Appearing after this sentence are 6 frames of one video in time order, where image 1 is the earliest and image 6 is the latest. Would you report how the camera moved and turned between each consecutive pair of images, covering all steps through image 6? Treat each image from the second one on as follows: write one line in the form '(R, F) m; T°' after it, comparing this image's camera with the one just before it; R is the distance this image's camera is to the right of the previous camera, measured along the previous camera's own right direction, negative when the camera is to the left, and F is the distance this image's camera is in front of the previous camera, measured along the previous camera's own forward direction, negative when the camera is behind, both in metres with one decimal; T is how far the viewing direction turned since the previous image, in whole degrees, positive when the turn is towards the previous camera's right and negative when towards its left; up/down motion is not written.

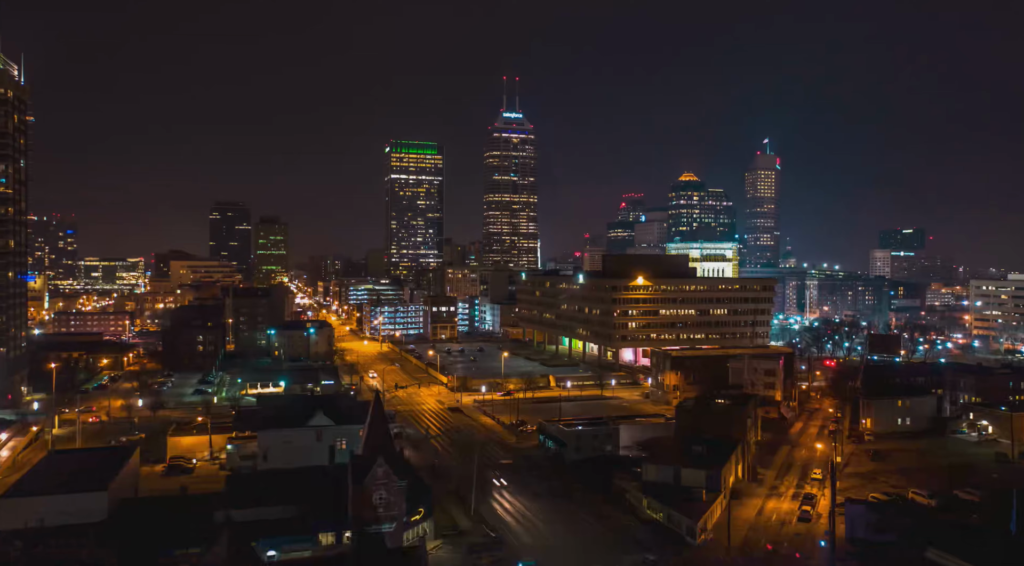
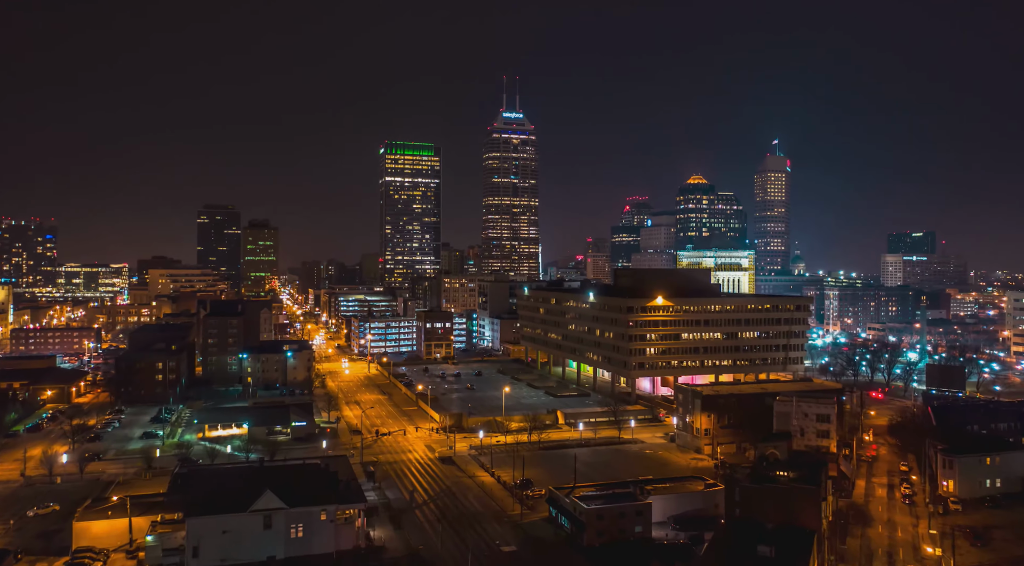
(-0.2, +12.2) m; 0°
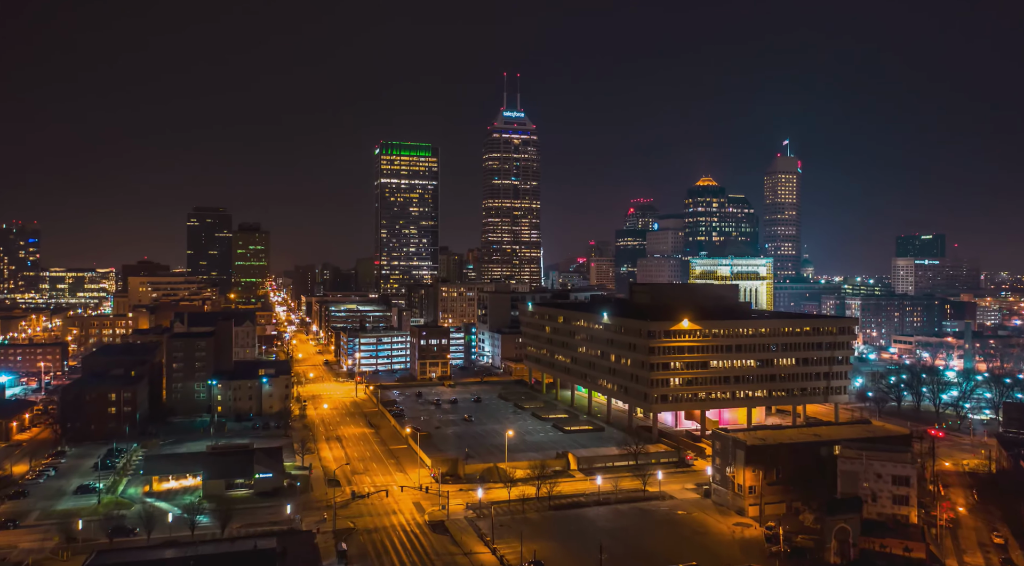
(-0.4, +11.5) m; 0°
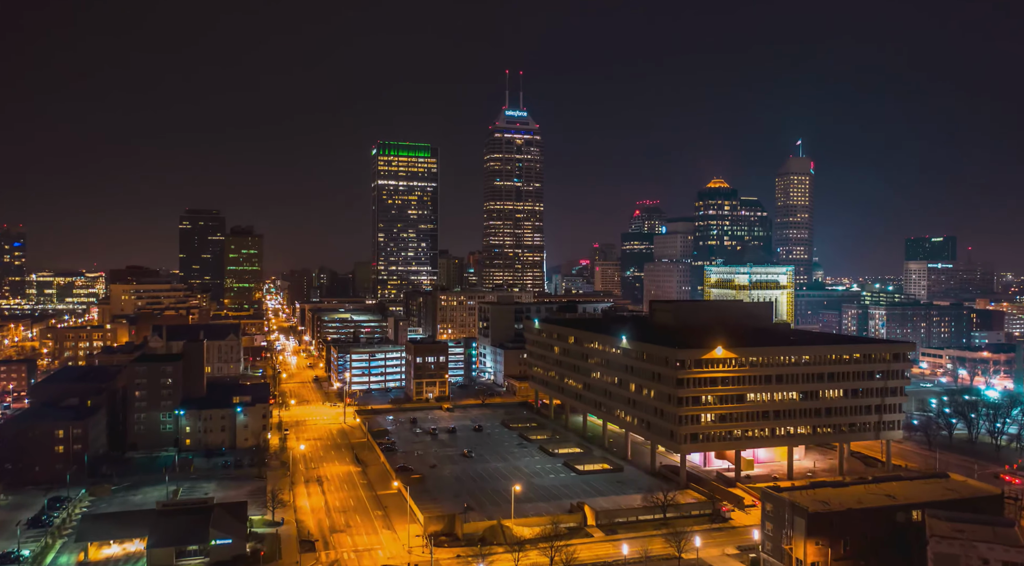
(-0.4, +10.4) m; 0°
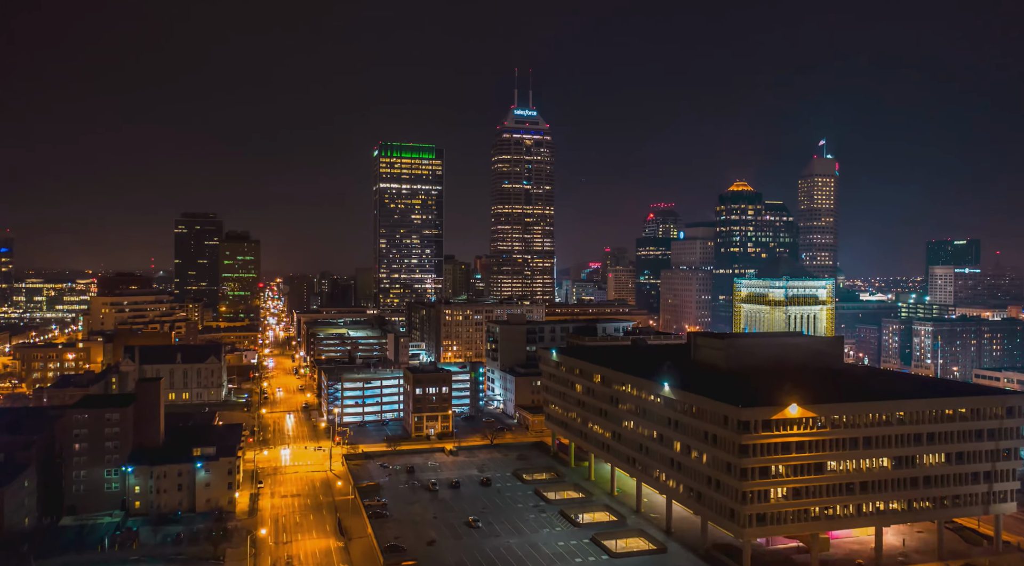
(-0.7, +14.1) m; -1°
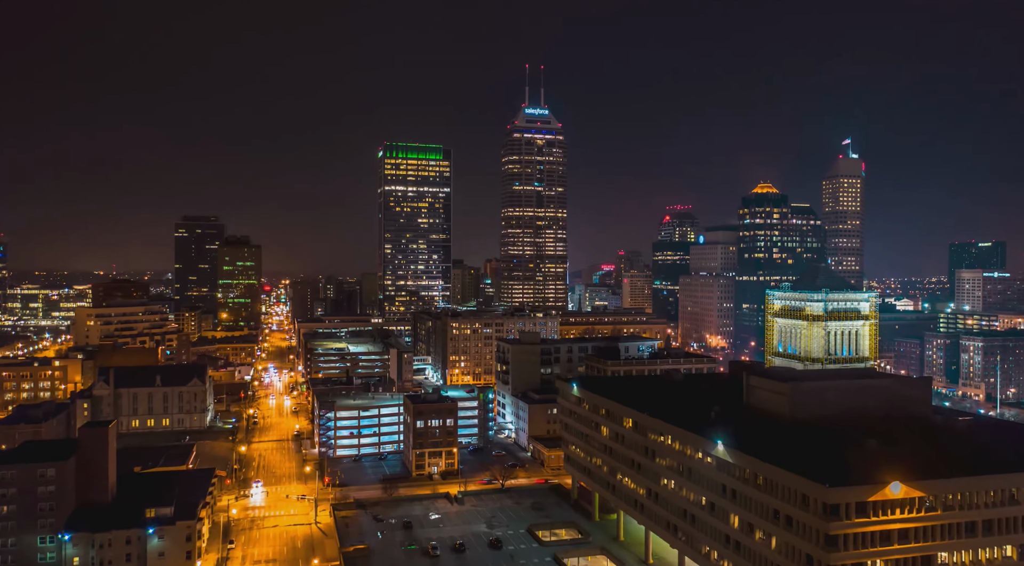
(-0.4, +11.8) m; -1°
